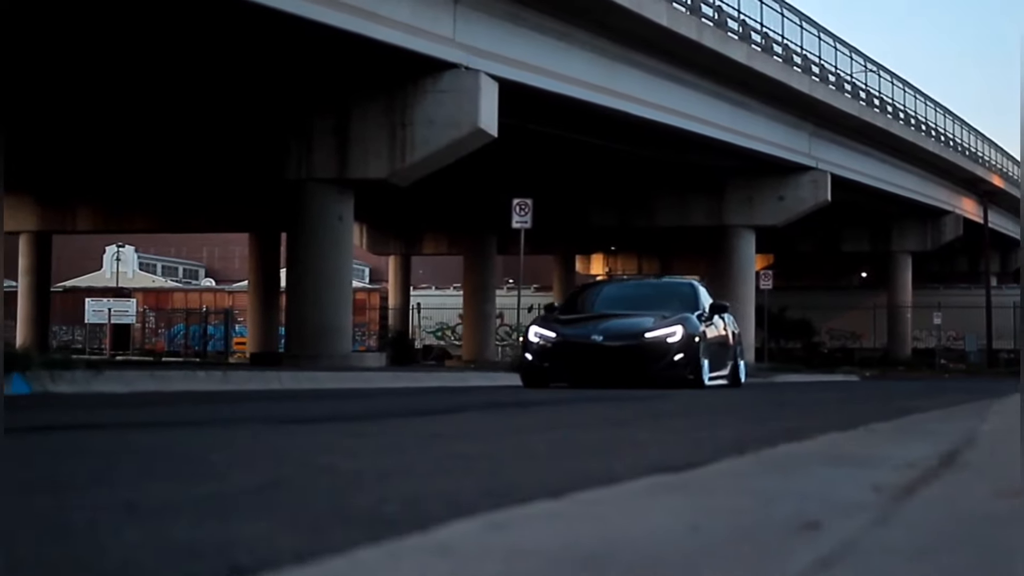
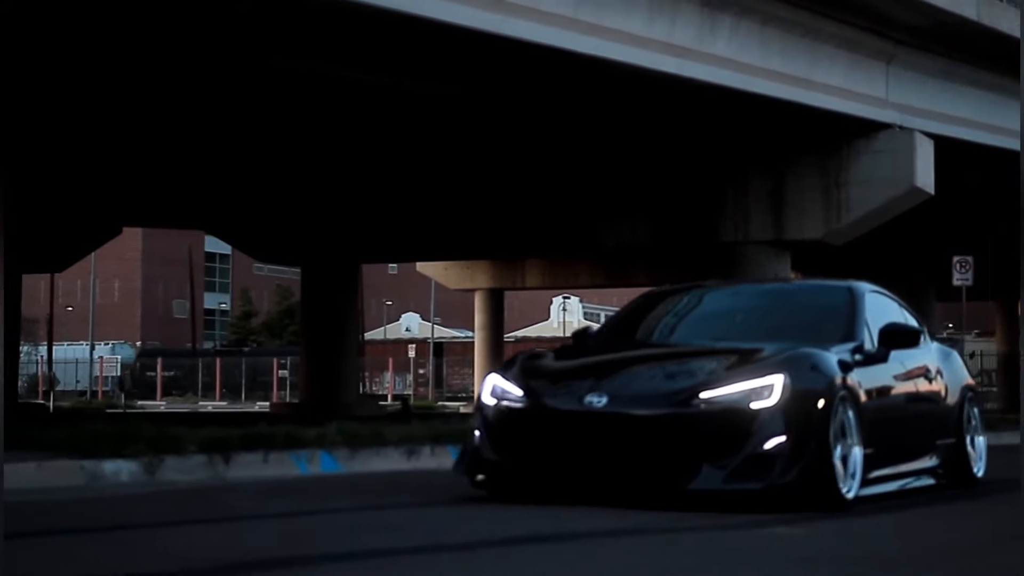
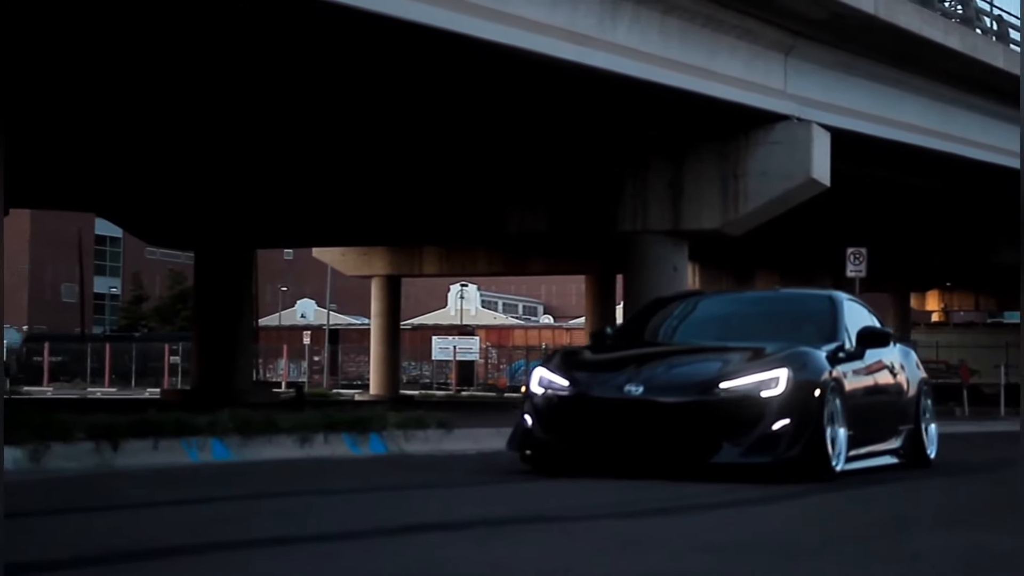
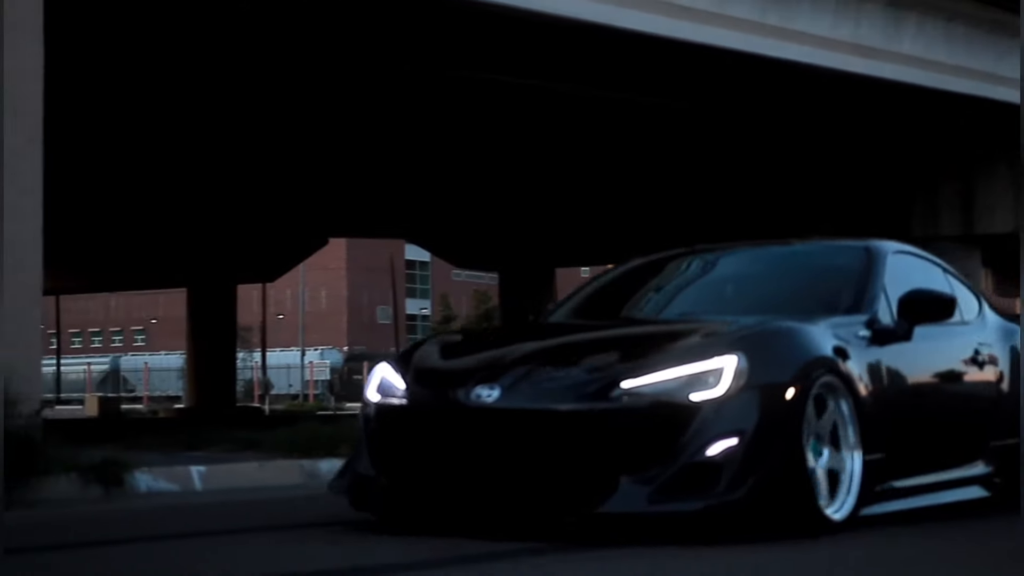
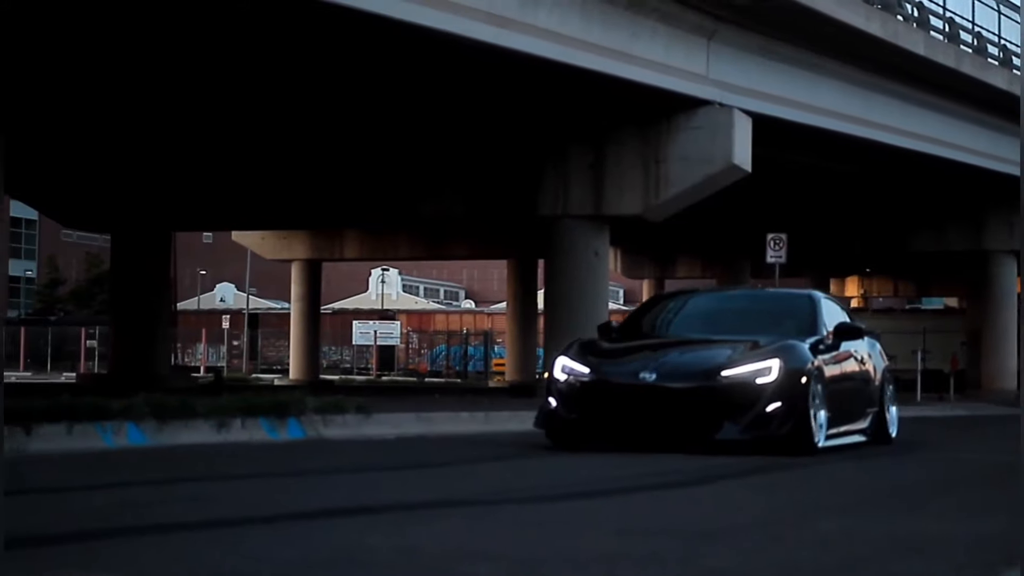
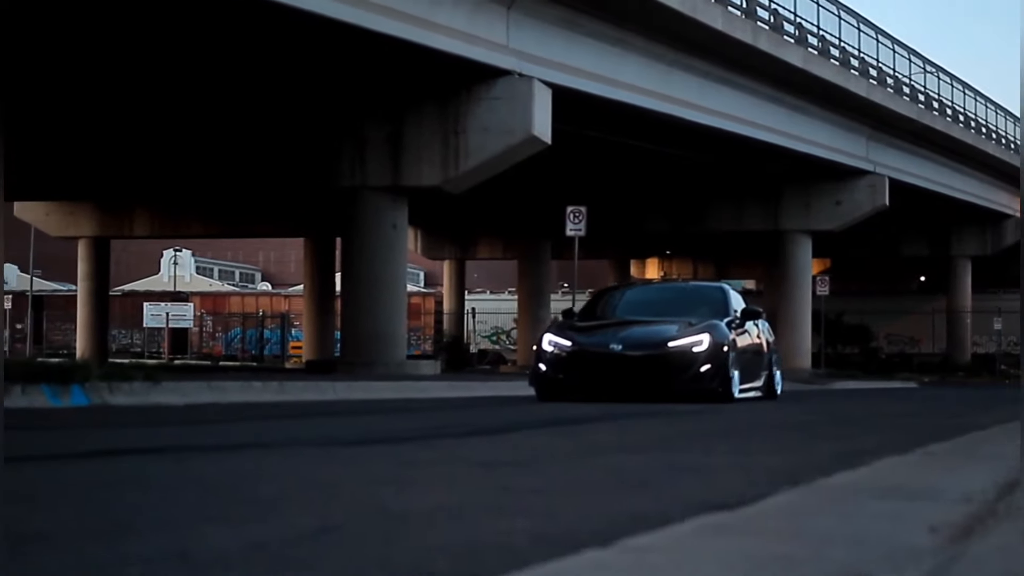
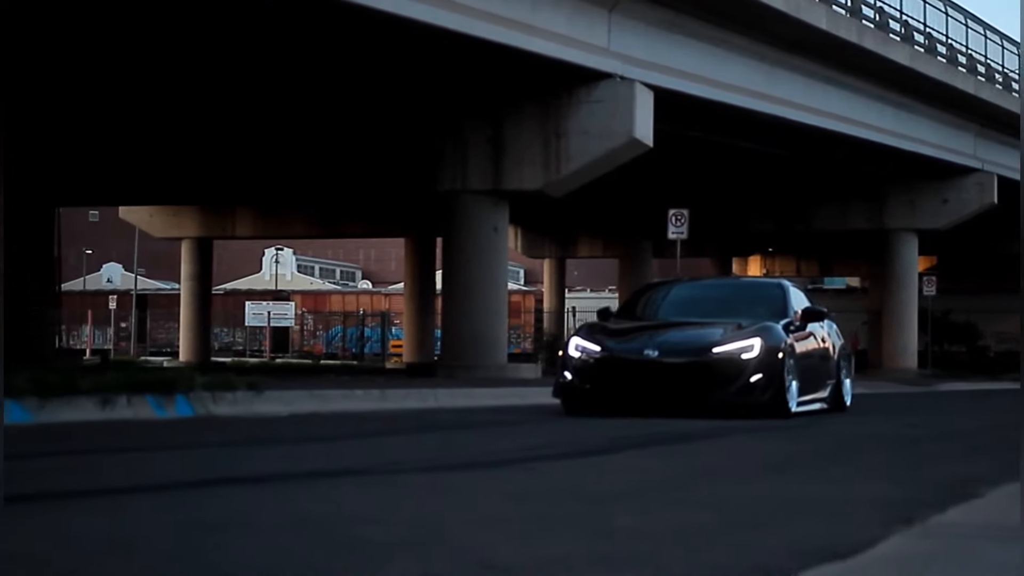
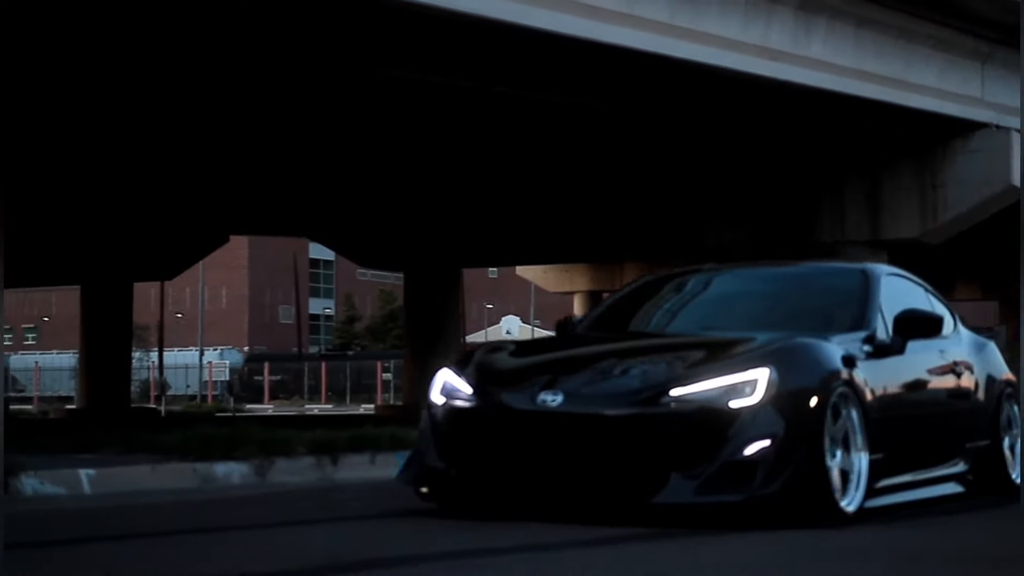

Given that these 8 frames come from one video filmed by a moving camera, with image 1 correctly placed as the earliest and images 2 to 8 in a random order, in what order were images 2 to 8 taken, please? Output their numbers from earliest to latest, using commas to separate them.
6, 7, 5, 3, 2, 8, 4
